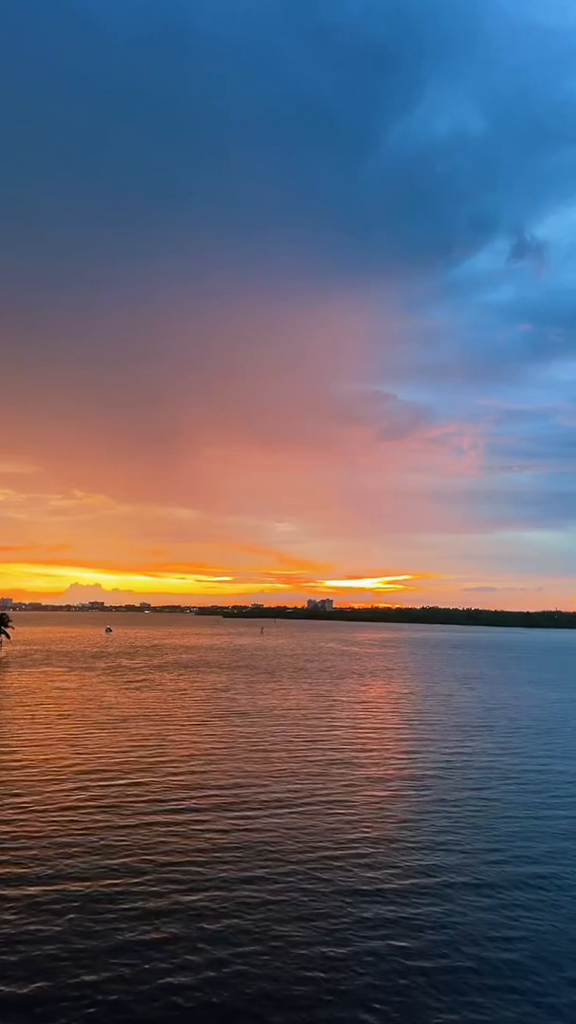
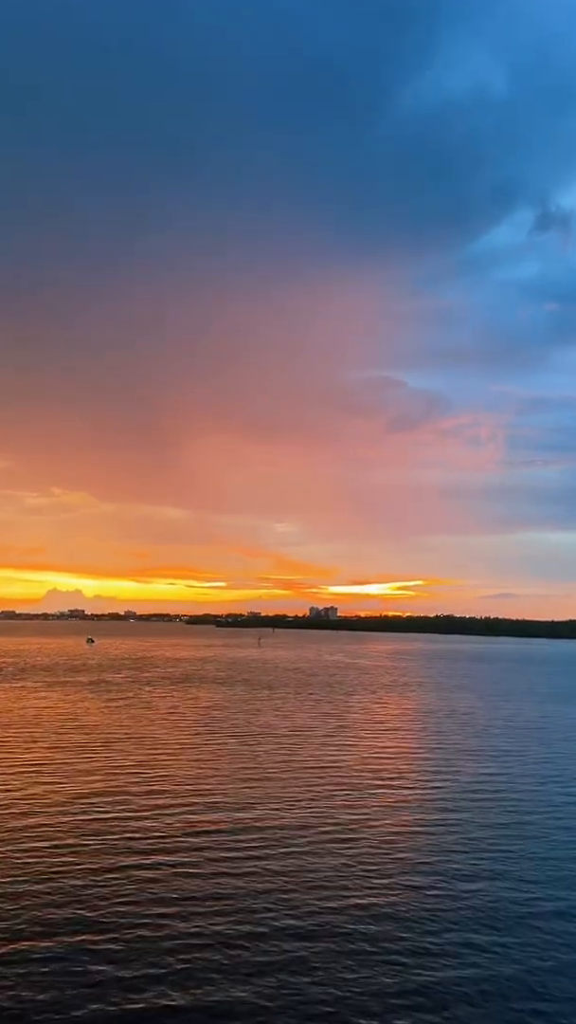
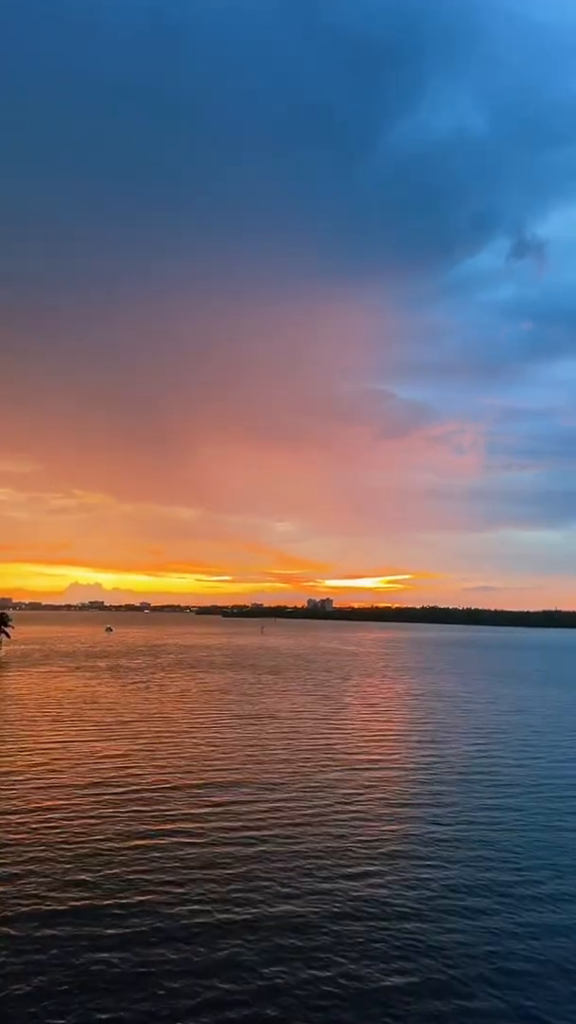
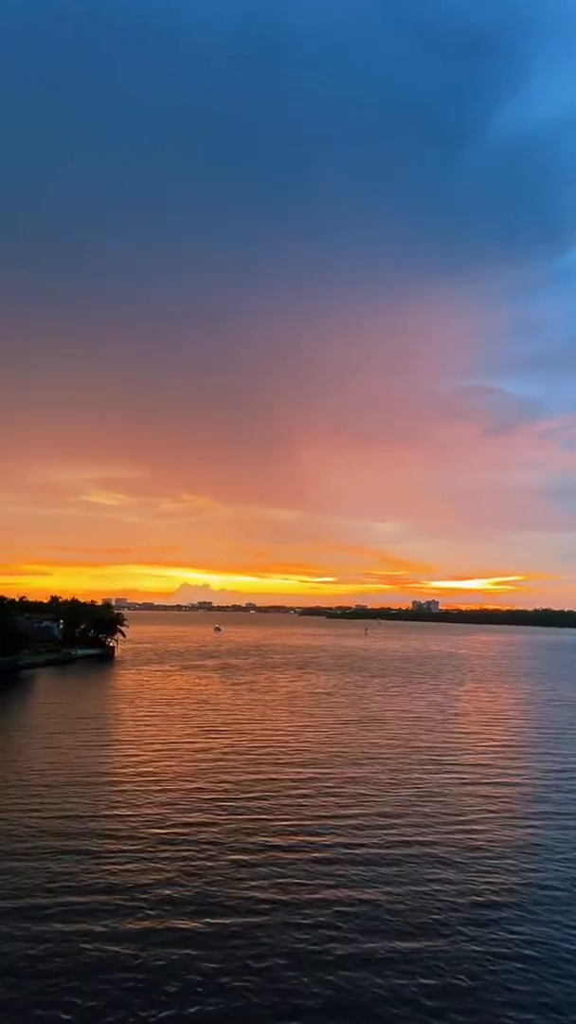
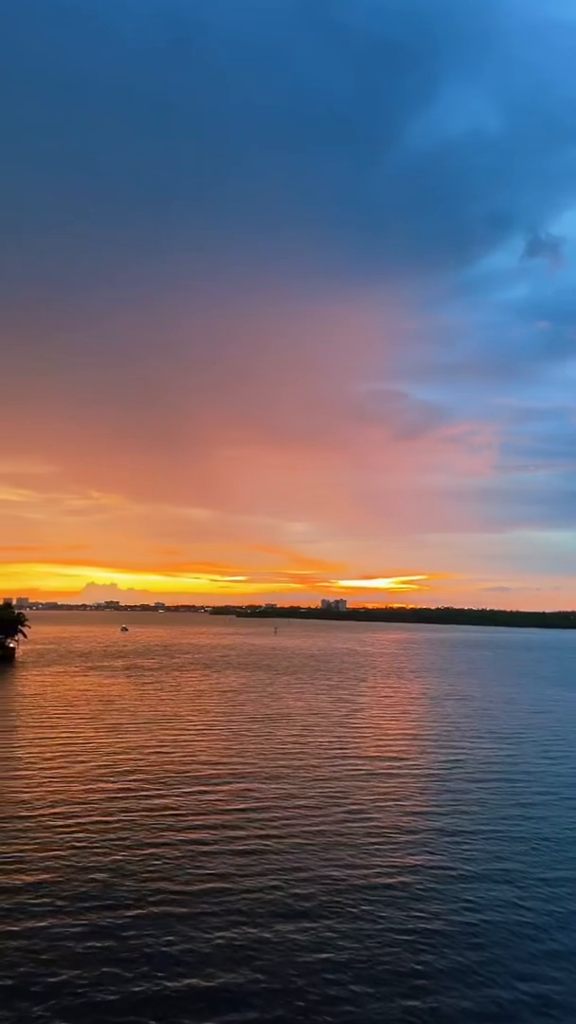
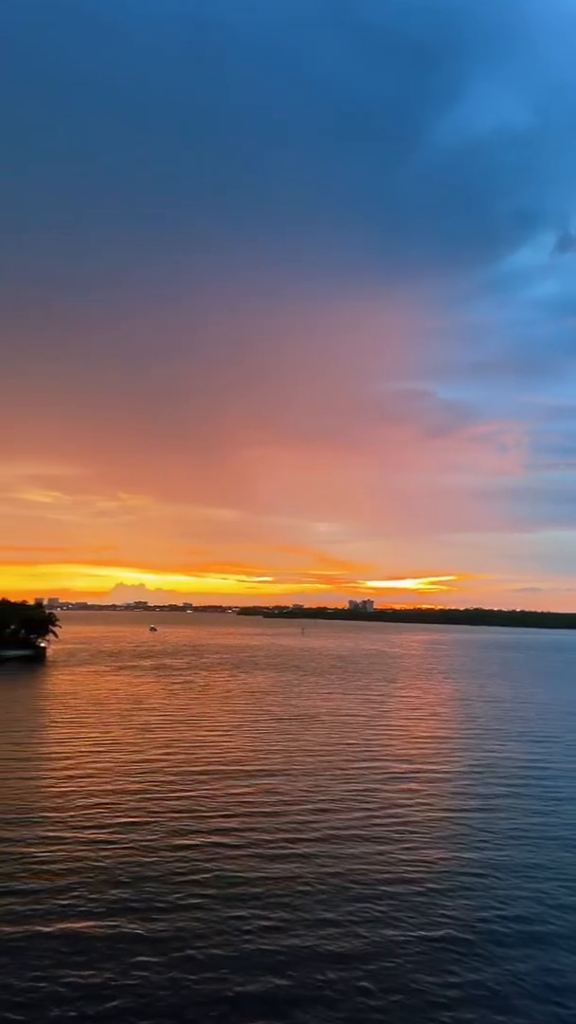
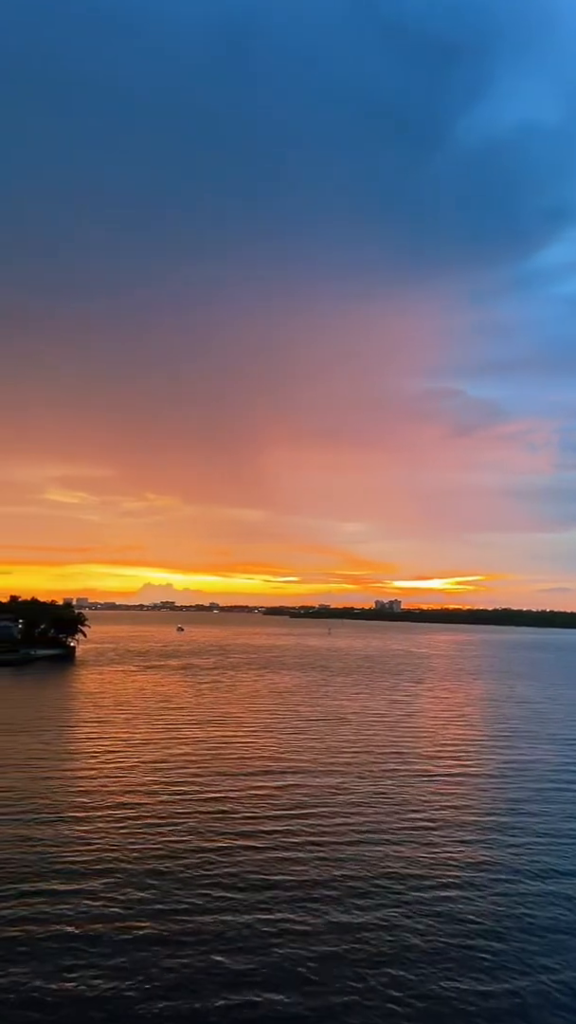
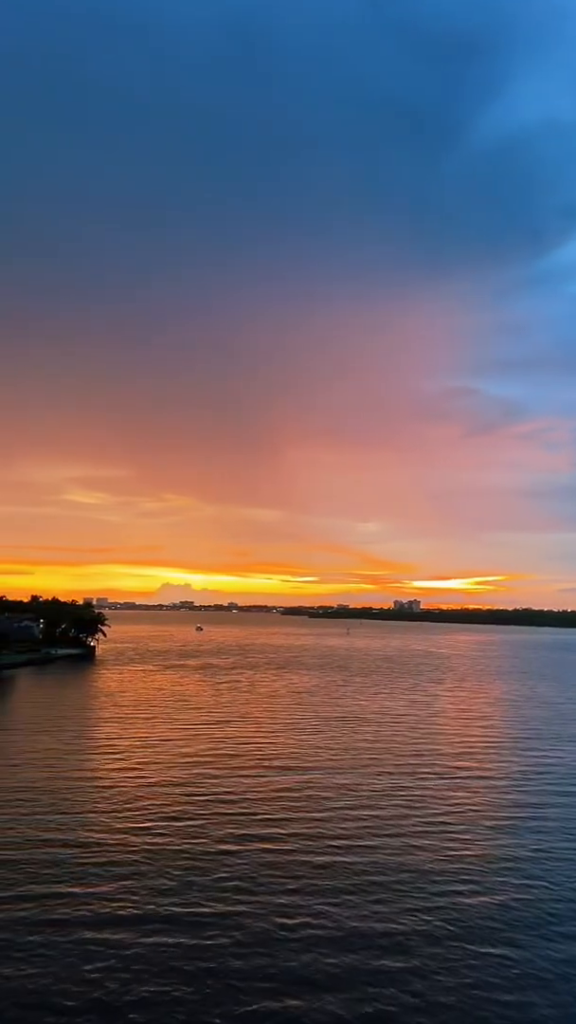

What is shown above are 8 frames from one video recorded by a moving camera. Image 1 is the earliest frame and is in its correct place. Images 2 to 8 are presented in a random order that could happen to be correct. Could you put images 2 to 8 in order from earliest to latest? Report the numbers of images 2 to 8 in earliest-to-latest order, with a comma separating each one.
2, 3, 5, 6, 7, 8, 4
